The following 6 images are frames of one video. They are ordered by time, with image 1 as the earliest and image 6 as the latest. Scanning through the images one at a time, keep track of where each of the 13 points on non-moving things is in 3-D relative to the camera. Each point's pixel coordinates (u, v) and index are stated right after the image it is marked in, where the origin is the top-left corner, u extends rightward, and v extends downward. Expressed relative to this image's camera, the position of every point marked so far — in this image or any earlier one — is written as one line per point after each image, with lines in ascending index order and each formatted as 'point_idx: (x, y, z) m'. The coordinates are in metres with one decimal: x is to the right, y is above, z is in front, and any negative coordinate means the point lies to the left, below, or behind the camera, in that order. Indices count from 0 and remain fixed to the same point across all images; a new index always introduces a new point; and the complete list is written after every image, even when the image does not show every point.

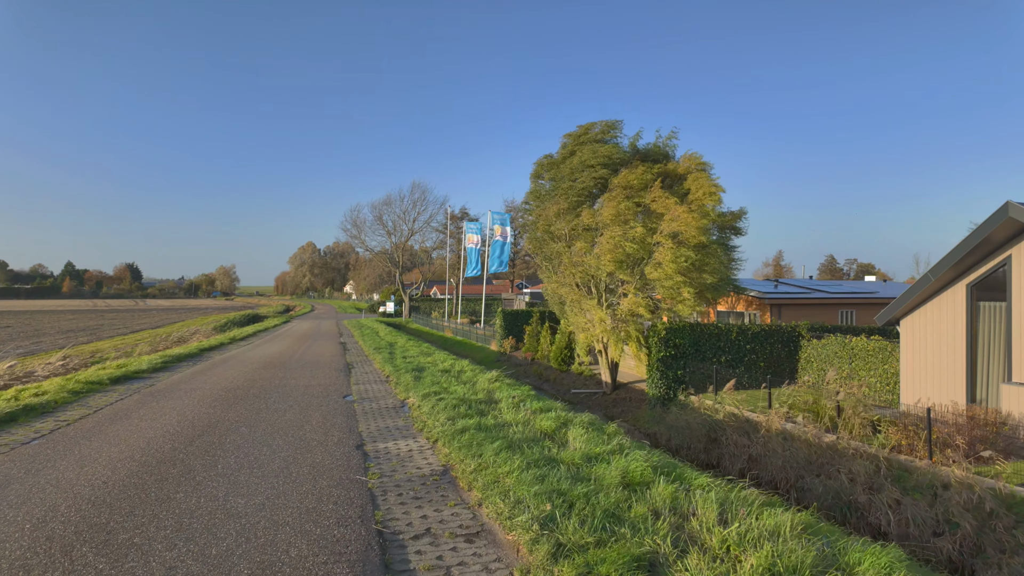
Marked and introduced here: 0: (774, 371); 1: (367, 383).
0: (+6.9, -2.2, +13.5) m
1: (-2.2, -1.4, +7.7) m
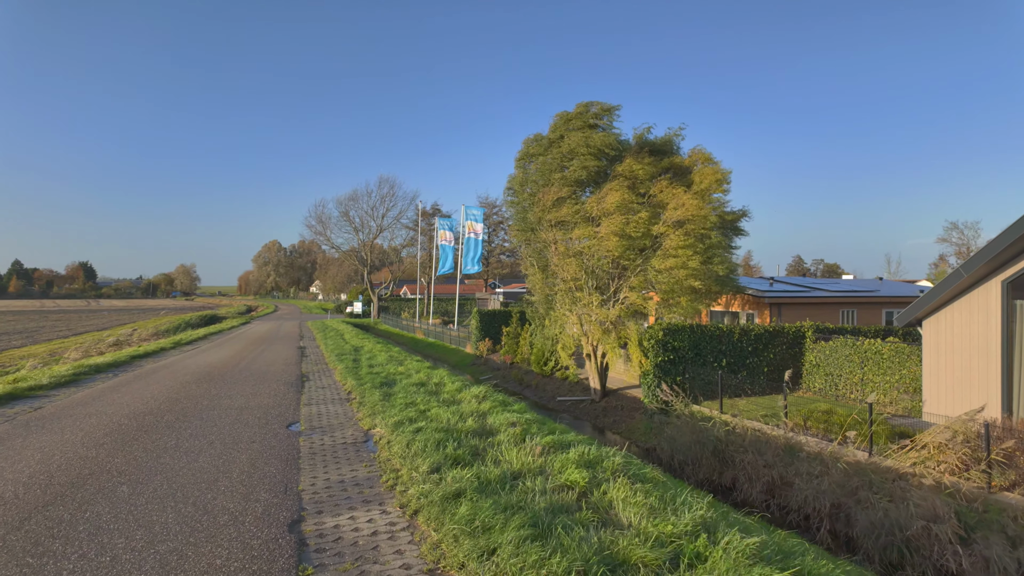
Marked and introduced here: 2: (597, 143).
0: (+6.5, -2.2, +12.5) m
1: (-2.3, -1.4, +6.1) m
2: (+2.3, +4.0, +13.4) m
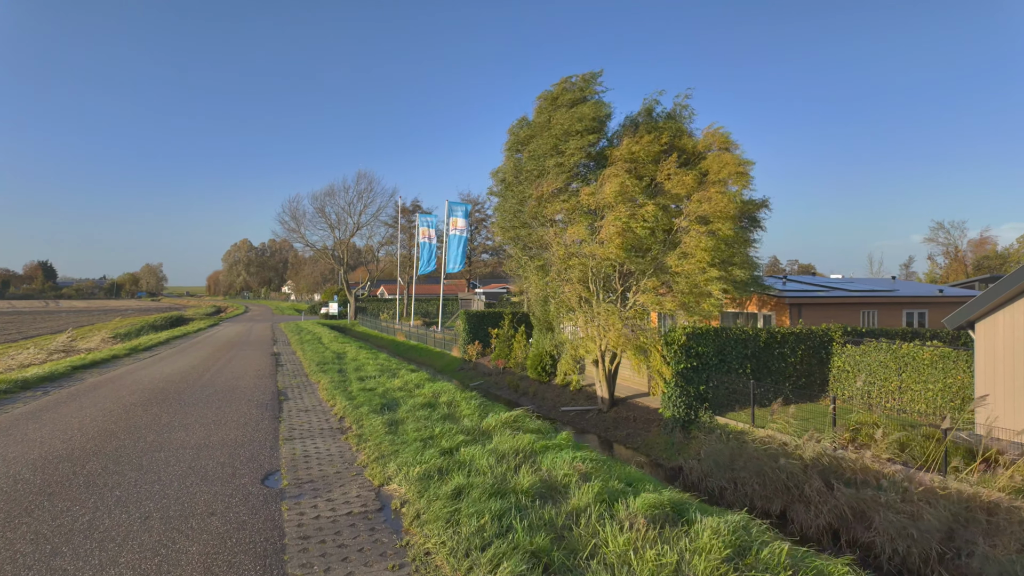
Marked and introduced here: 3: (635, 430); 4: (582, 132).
0: (+6.5, -2.1, +11.5) m
1: (-1.9, -1.4, +4.8) m
2: (+2.3, +4.1, +12.3) m
3: (+2.7, -3.1, +11.2) m
4: (+2.1, +3.7, +12.4) m
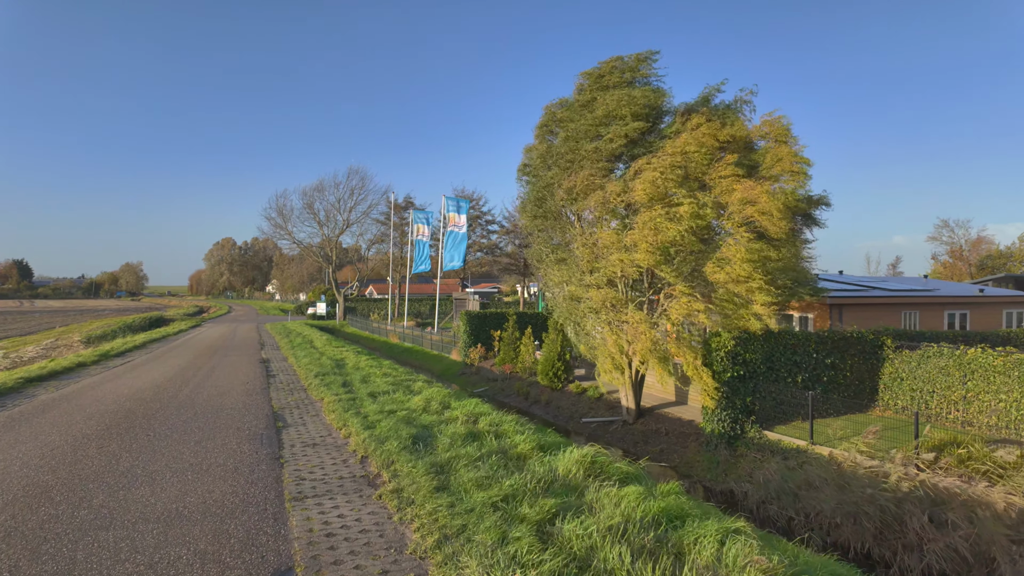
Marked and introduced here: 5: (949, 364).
0: (+6.9, -2.1, +10.5) m
1: (-1.3, -1.3, +3.5) m
2: (+2.7, +4.1, +11.1) m
3: (+3.1, -3.1, +10.1) m
4: (+2.5, +3.7, +11.2) m
5: (+8.0, -1.4, +9.4) m
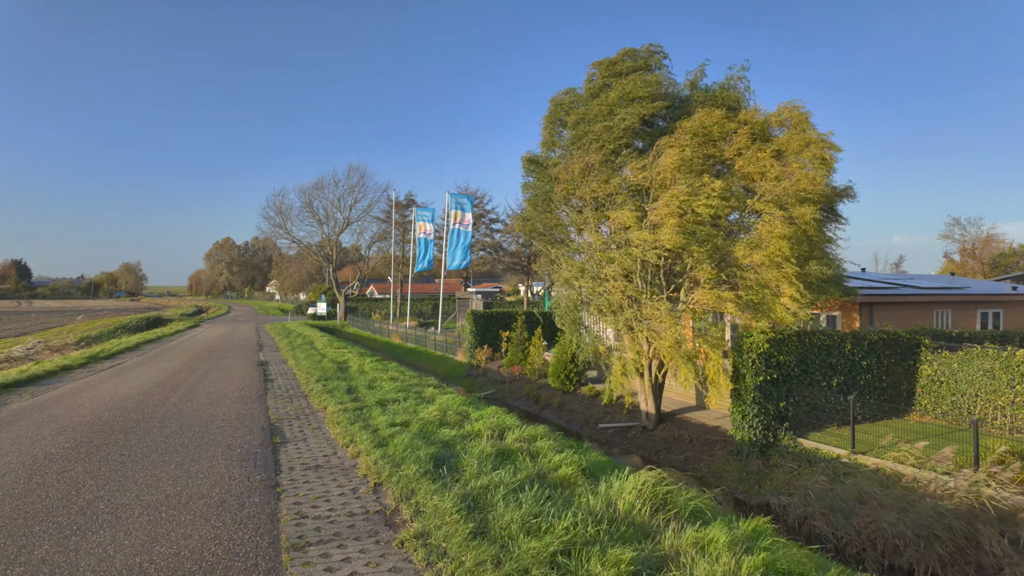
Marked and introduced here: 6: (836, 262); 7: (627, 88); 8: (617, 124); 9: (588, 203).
0: (+7.2, -2.1, +9.8) m
1: (-1.1, -1.3, +2.9) m
2: (+3.0, +4.1, +10.5) m
3: (+3.4, -3.0, +9.4) m
4: (+2.8, +3.8, +10.6) m
5: (+8.2, -1.3, +8.7) m
6: (+6.6, +0.5, +10.4) m
7: (+2.4, +4.1, +10.6) m
8: (+2.2, +3.2, +10.5) m
9: (+1.7, +1.7, +10.3) m
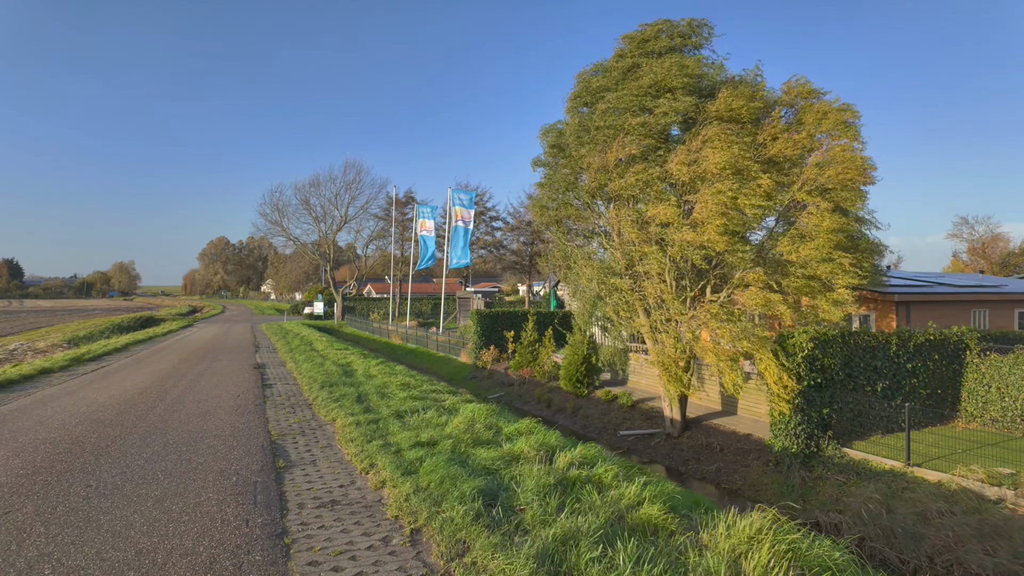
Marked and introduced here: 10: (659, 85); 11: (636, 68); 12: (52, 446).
0: (+7.5, -2.0, +9.2) m
1: (-0.7, -1.2, +2.2) m
2: (+3.3, +4.2, +9.8) m
3: (+3.7, -3.0, +8.7) m
4: (+3.1, +3.8, +9.9) m
5: (+8.6, -1.3, +8.1) m
6: (+6.9, +0.6, +9.7) m
7: (+2.7, +4.1, +9.9) m
8: (+2.5, +3.3, +9.8) m
9: (+2.0, +1.7, +9.6) m
10: (+2.7, +3.9, +10.0) m
11: (+2.5, +4.5, +10.7) m
12: (-3.9, -1.3, +4.4) m
